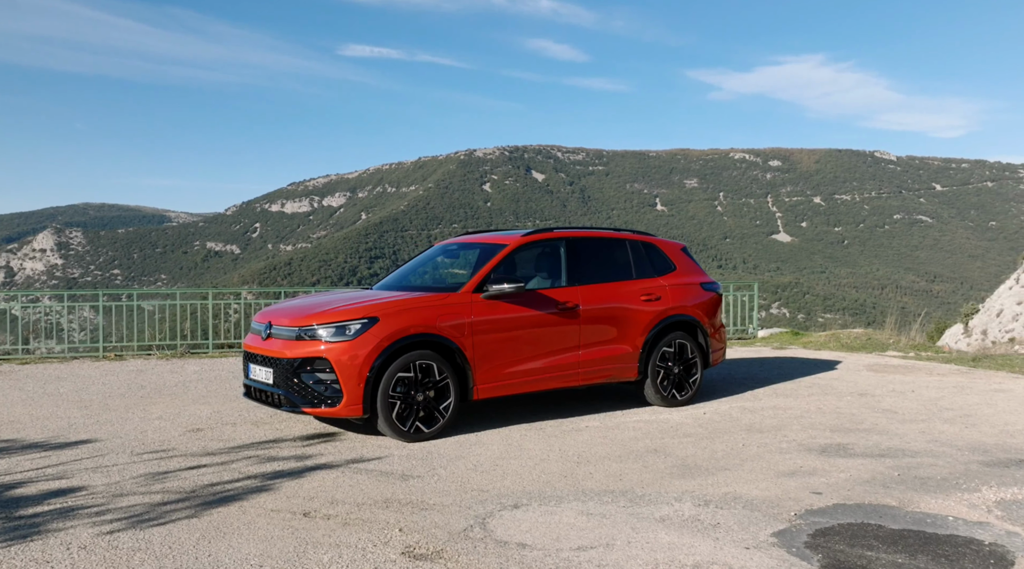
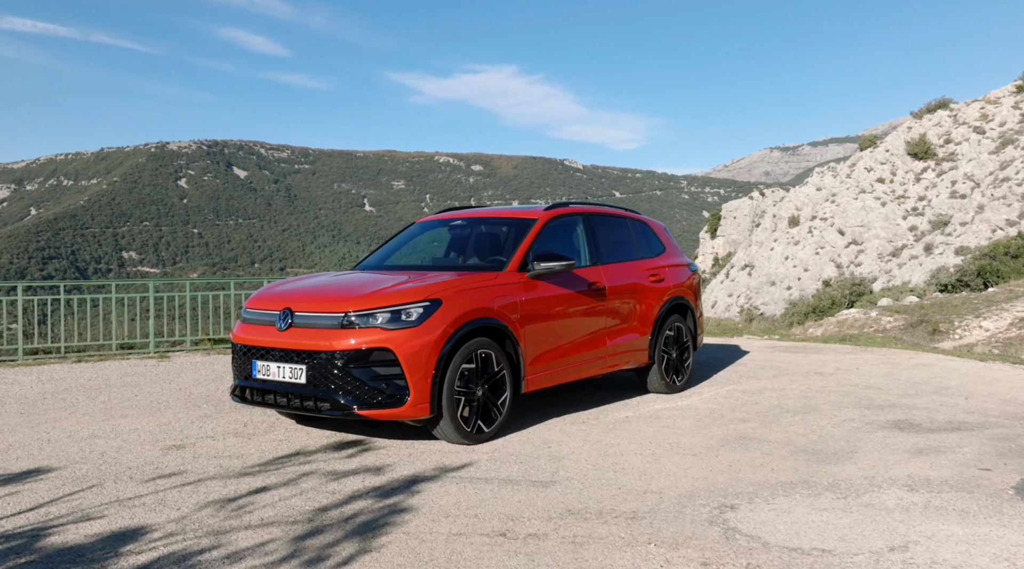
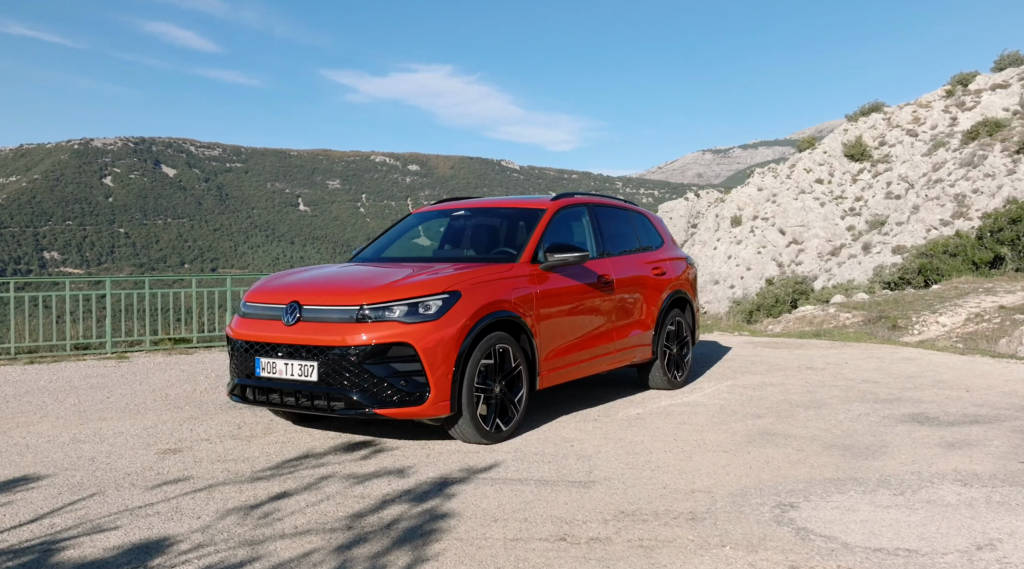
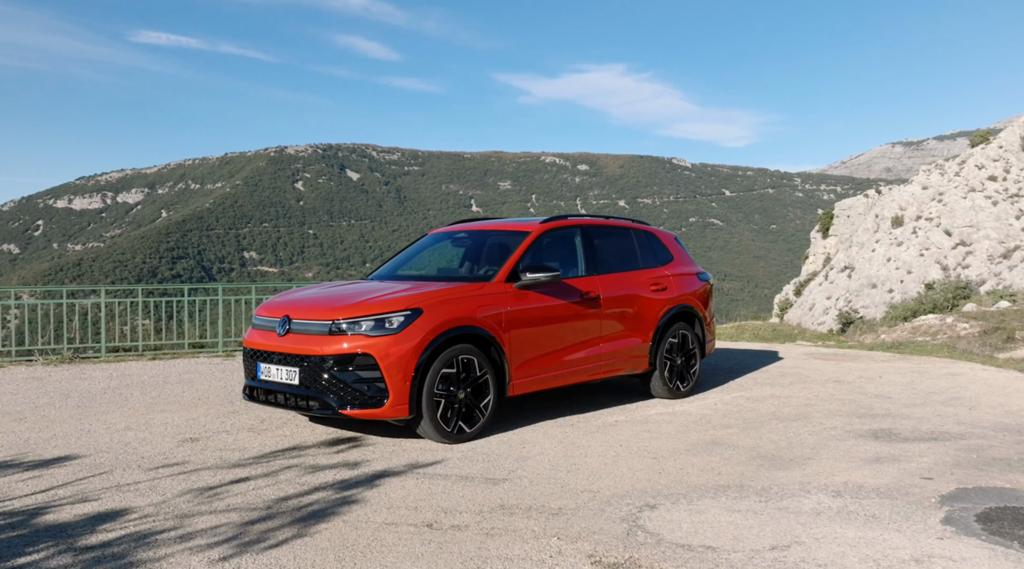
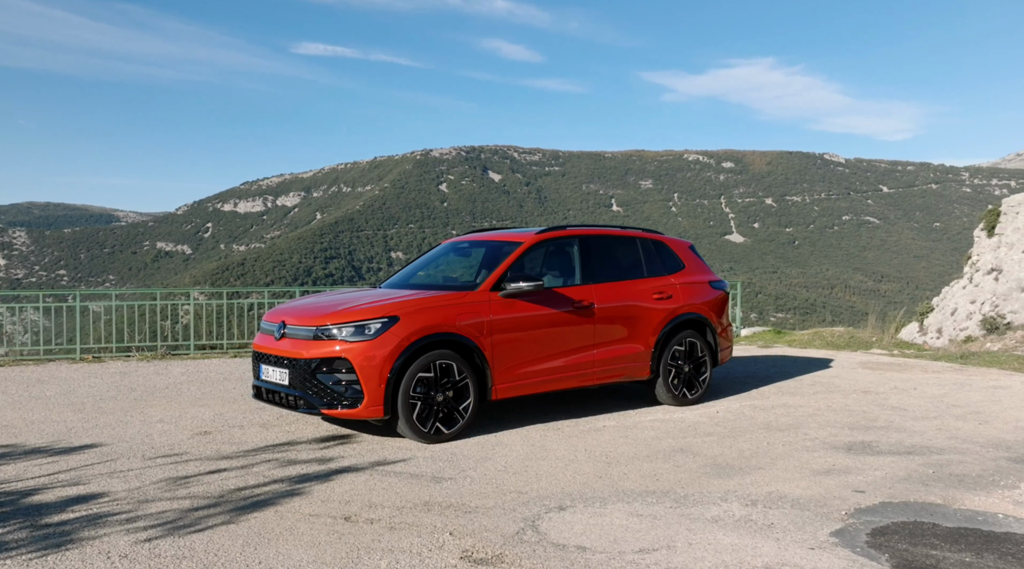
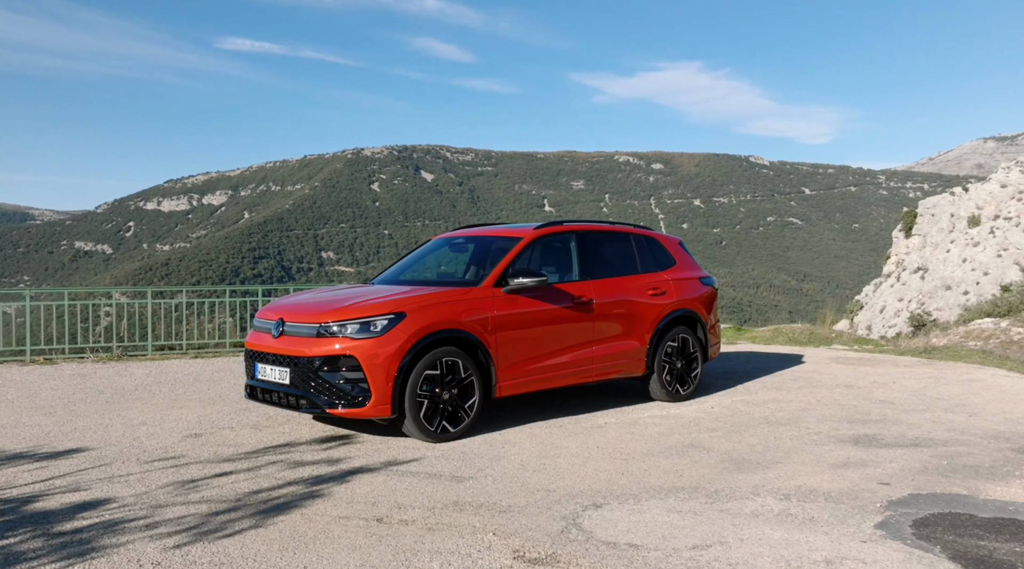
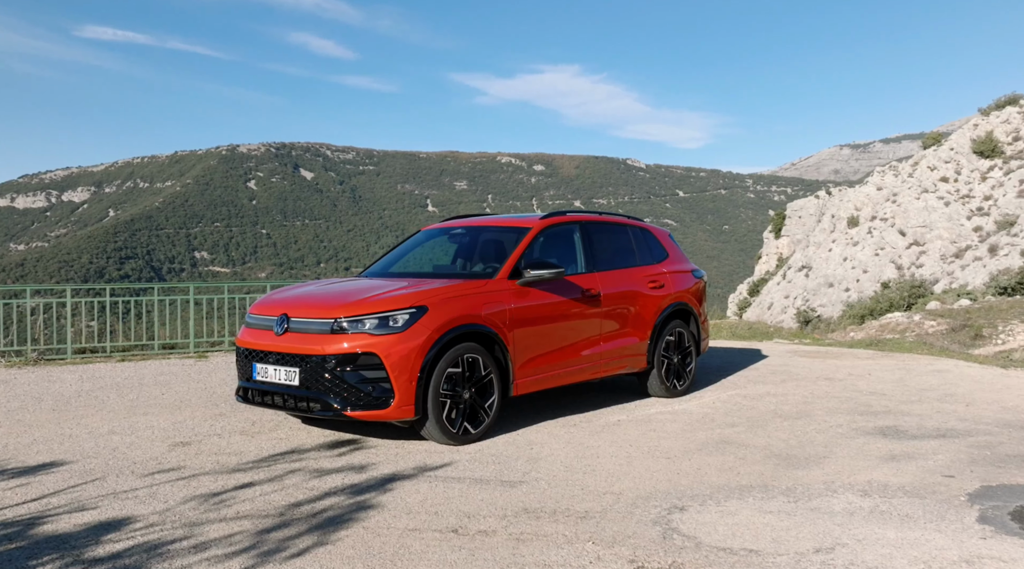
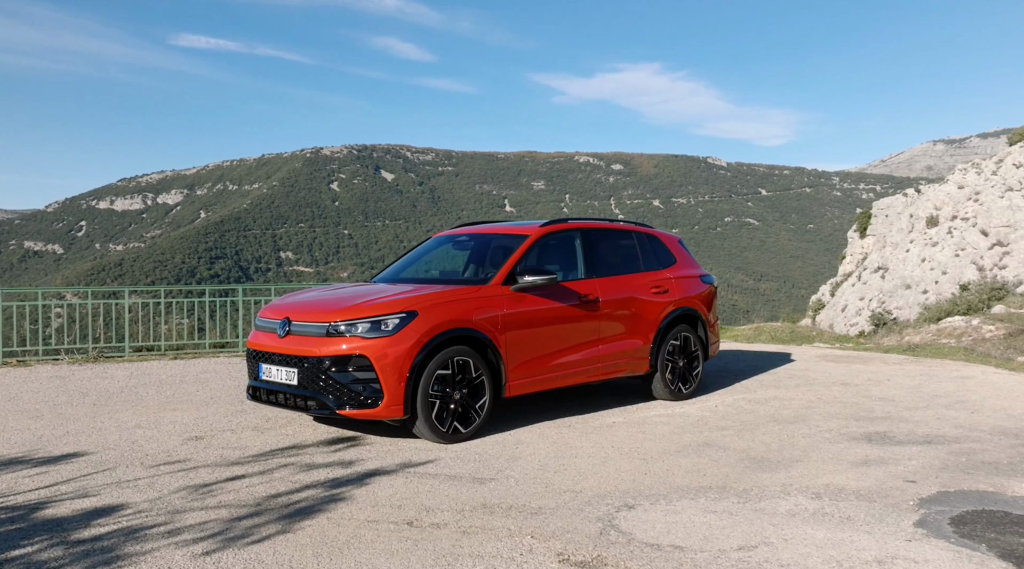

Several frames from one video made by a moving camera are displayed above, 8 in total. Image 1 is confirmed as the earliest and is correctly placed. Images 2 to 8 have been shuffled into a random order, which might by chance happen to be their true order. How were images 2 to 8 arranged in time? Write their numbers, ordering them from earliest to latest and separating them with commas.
5, 6, 8, 4, 7, 2, 3
